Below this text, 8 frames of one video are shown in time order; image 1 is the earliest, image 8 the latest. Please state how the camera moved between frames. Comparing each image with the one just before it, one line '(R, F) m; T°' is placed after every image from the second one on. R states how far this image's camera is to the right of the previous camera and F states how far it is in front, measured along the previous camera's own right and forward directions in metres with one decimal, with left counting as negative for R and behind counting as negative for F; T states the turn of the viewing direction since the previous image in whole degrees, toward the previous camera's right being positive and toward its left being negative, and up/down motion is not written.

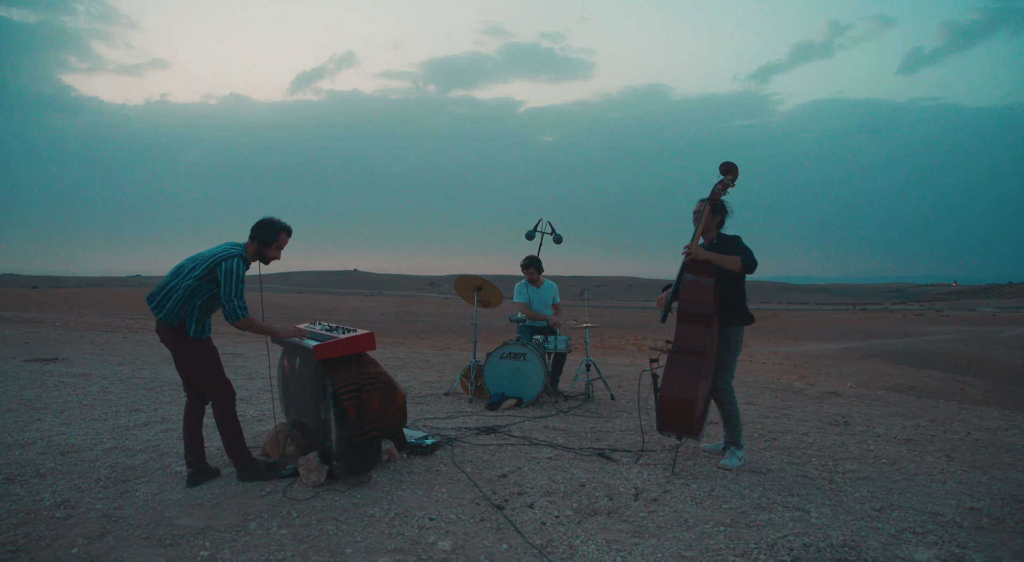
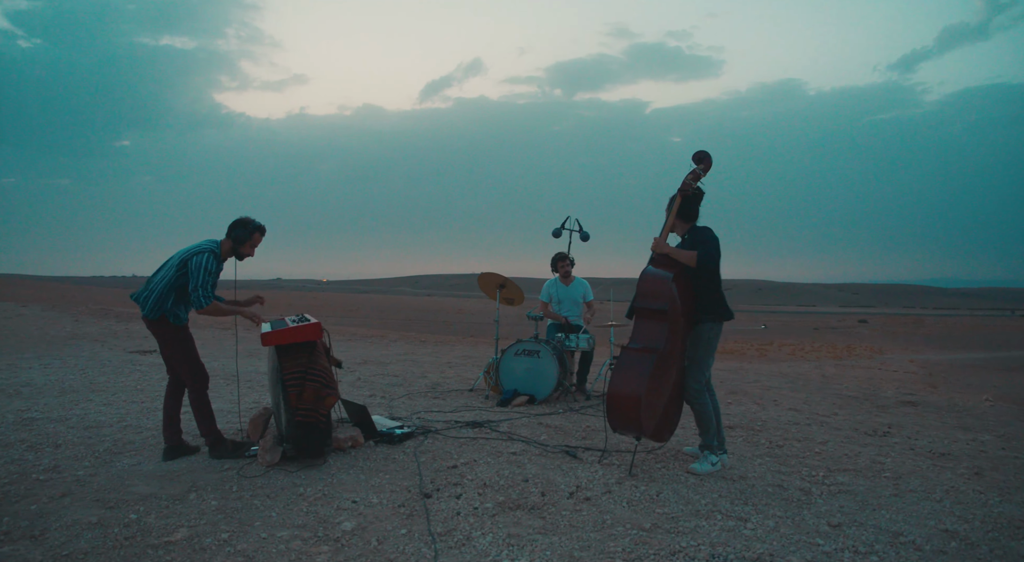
(+1.3, +0.1) m; -10°
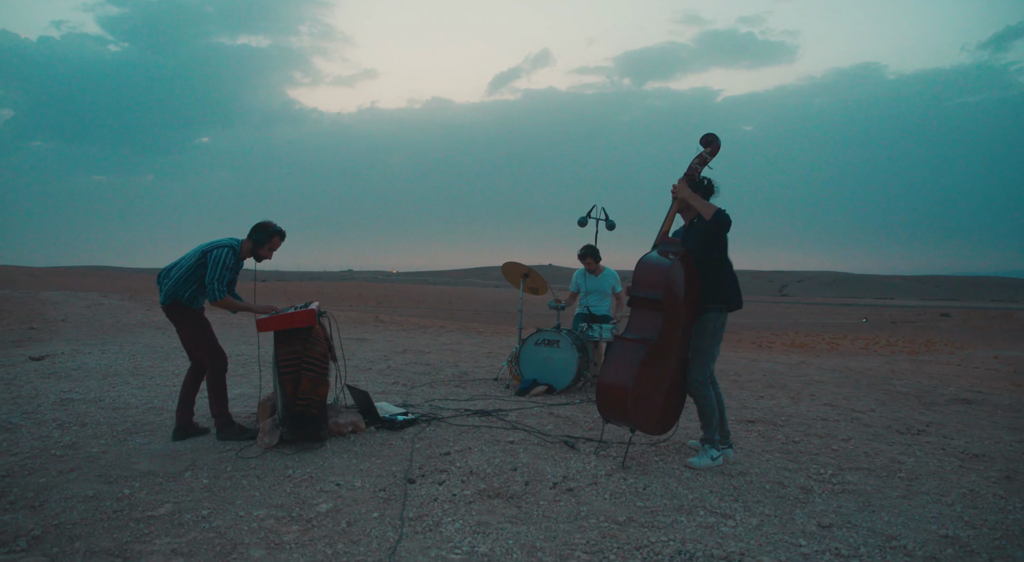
(+0.5, +0.1) m; -6°
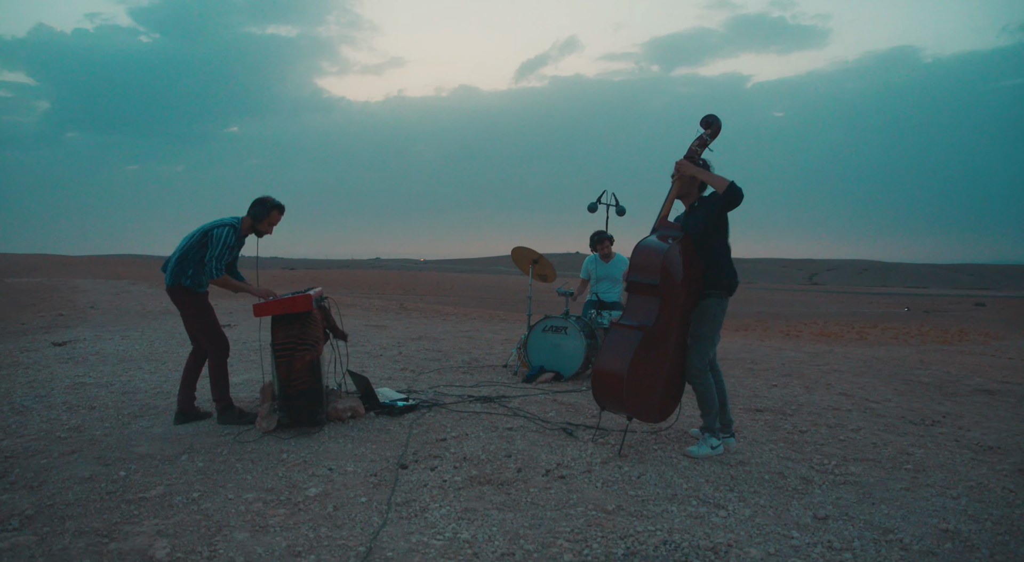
(+0.2, +0.1) m; -2°
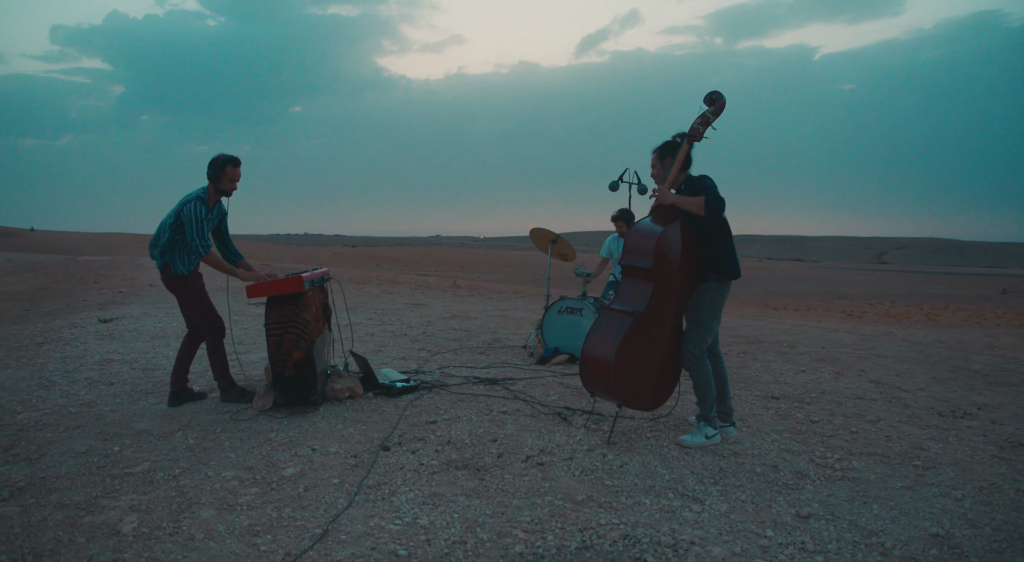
(+0.5, +0.1) m; -5°
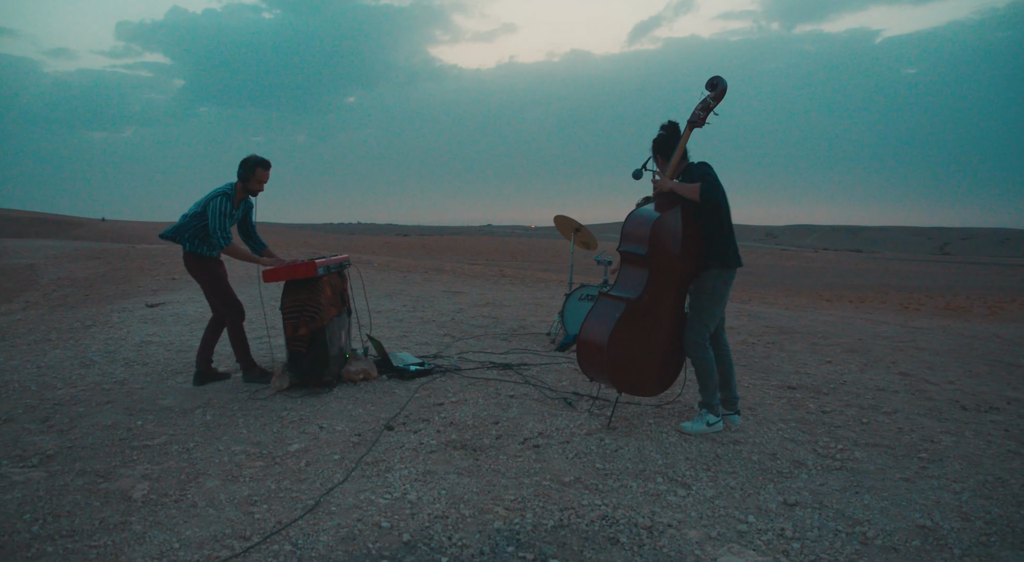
(+0.3, -0.1) m; -4°
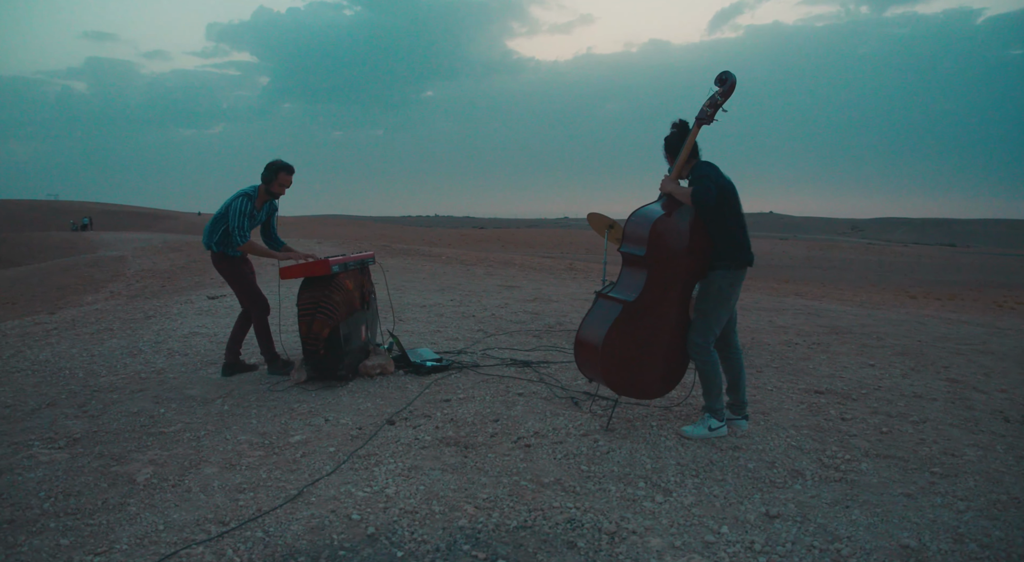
(+0.5, 0.0) m; -6°
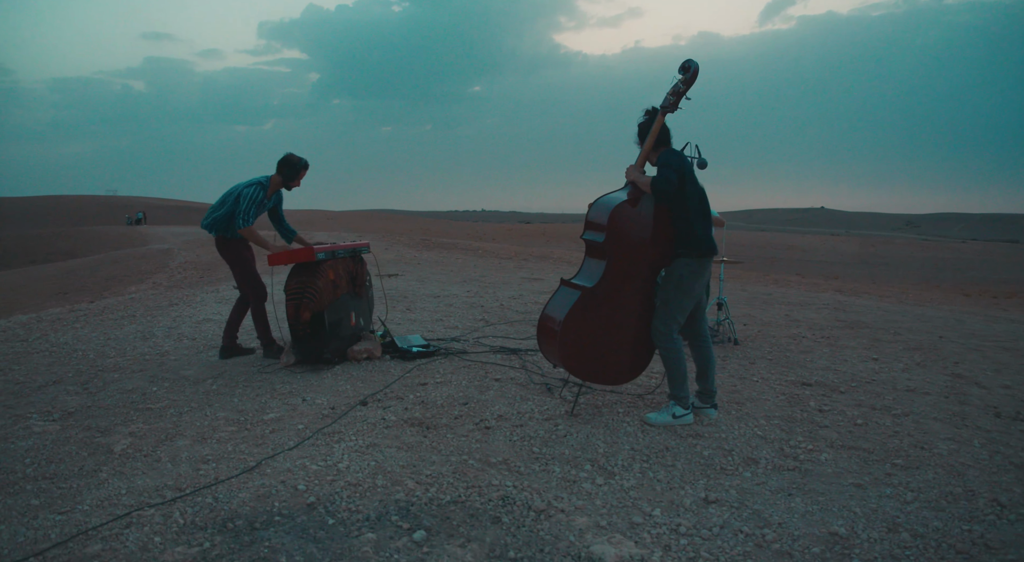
(+0.5, -0.1) m; -4°
